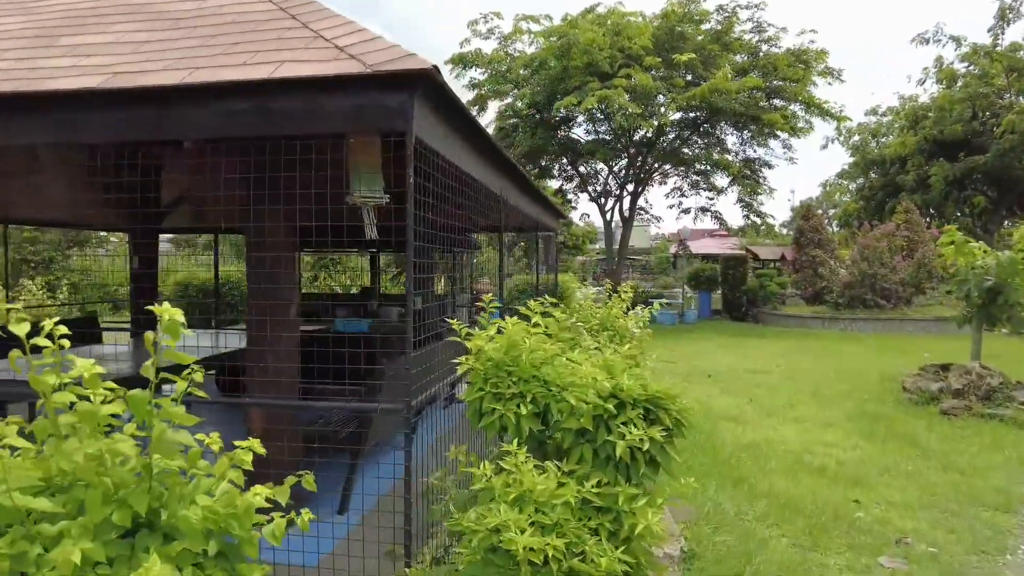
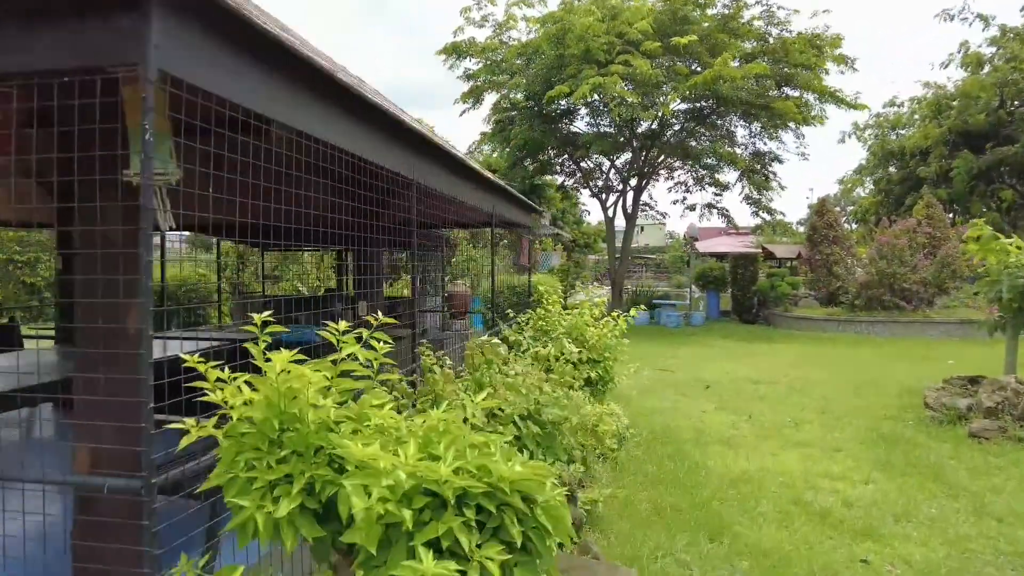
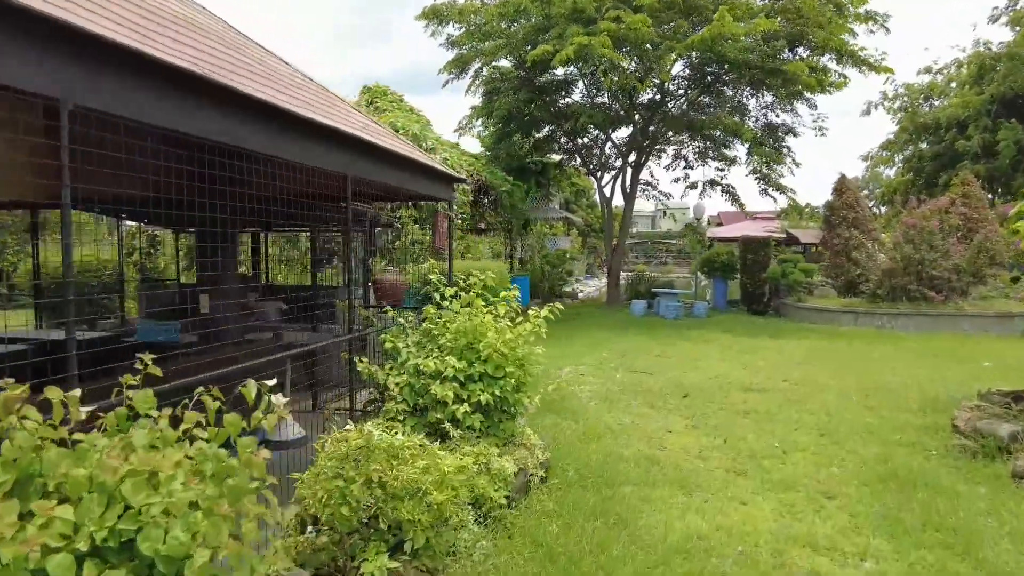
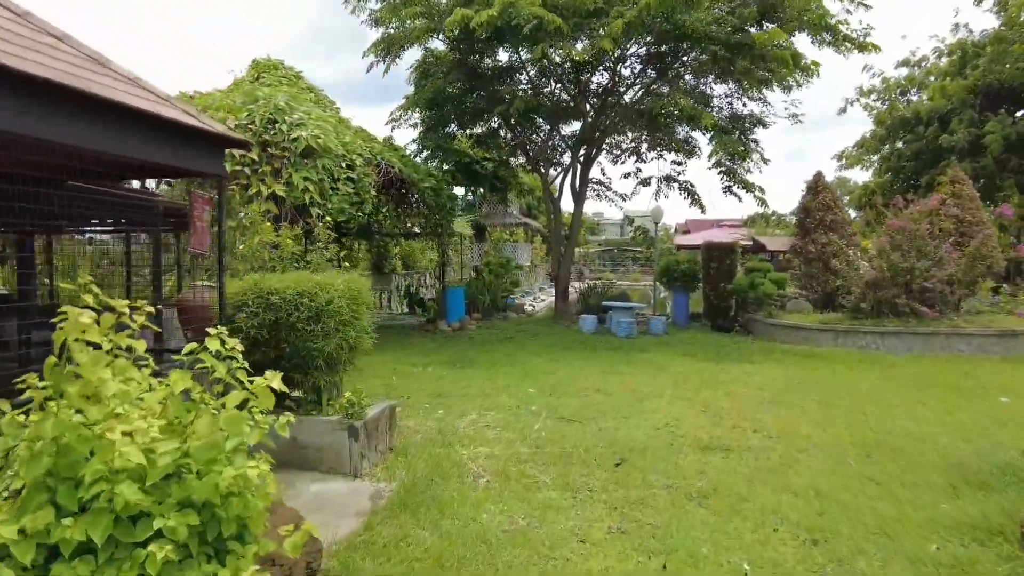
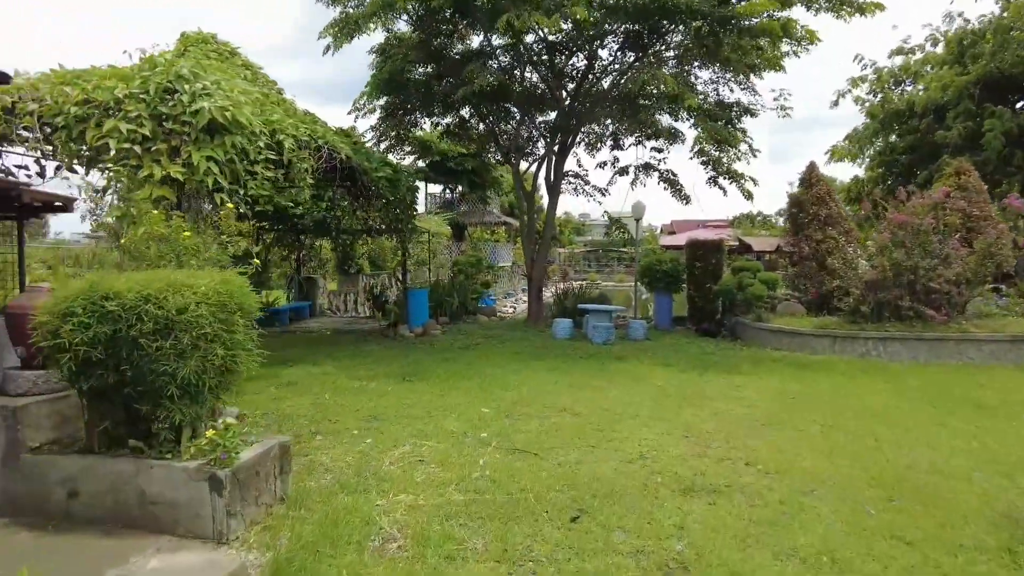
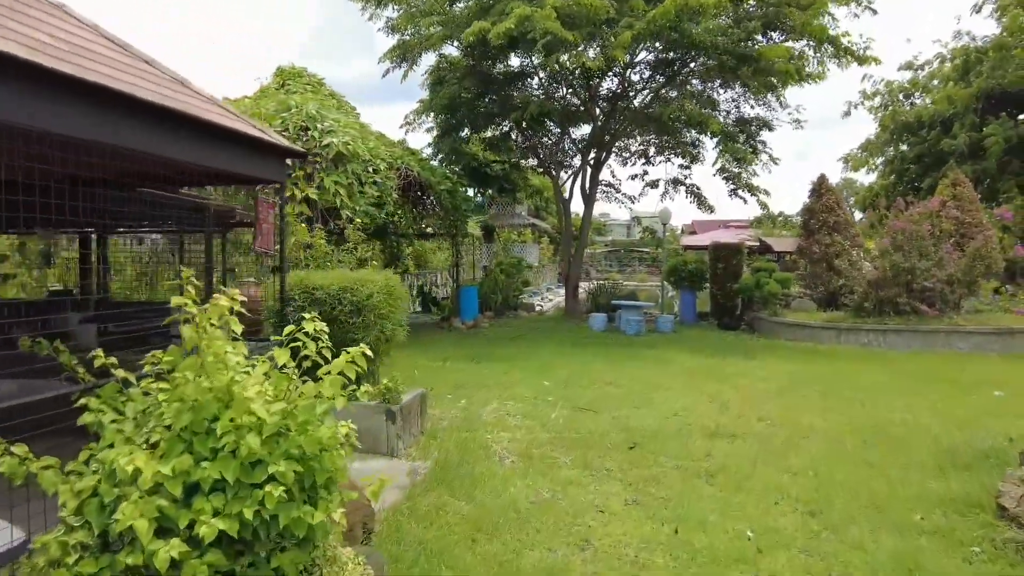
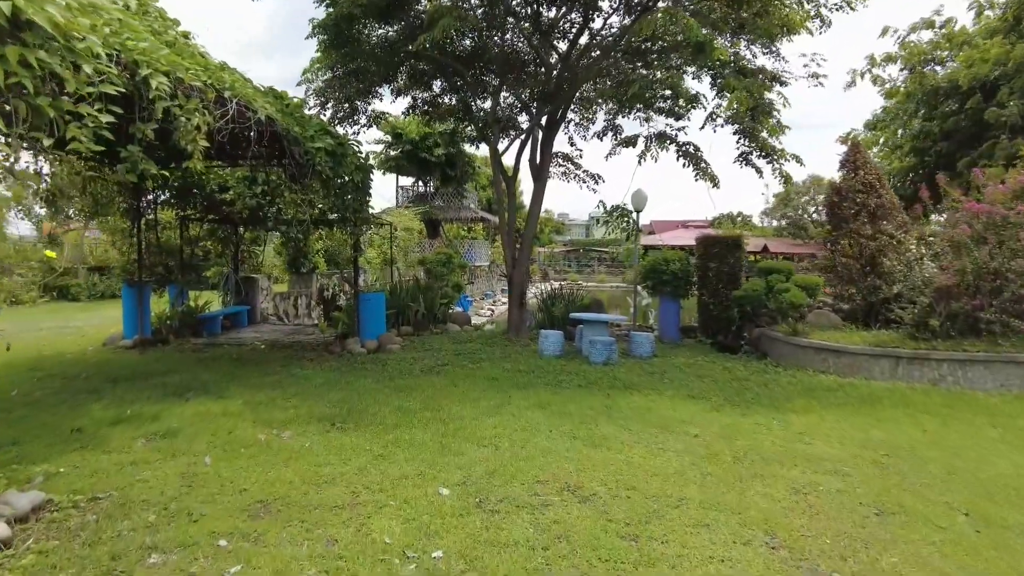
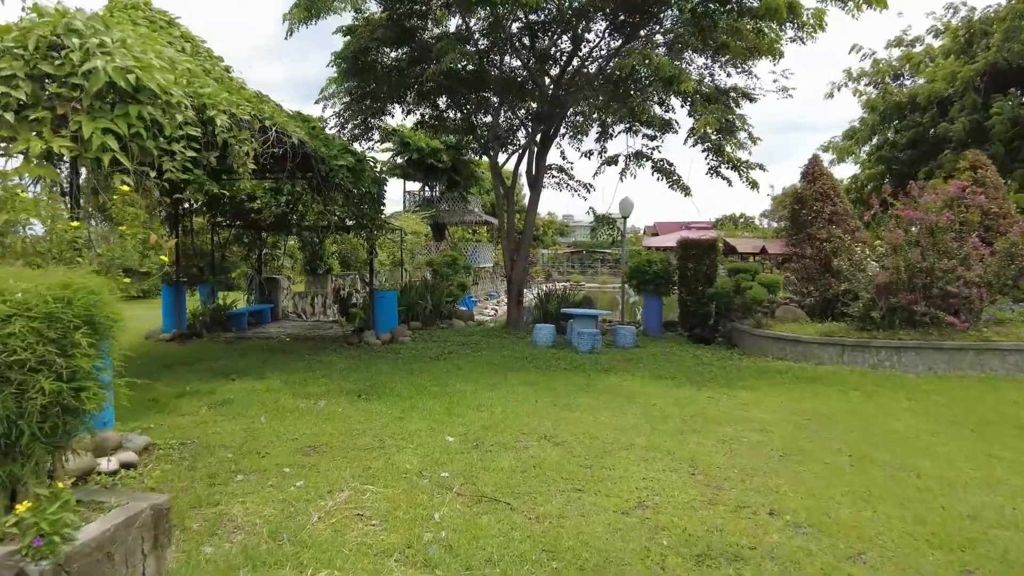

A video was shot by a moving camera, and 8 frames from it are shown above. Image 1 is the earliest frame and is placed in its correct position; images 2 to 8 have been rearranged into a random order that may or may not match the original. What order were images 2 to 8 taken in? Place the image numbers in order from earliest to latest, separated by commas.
2, 3, 6, 4, 5, 8, 7
